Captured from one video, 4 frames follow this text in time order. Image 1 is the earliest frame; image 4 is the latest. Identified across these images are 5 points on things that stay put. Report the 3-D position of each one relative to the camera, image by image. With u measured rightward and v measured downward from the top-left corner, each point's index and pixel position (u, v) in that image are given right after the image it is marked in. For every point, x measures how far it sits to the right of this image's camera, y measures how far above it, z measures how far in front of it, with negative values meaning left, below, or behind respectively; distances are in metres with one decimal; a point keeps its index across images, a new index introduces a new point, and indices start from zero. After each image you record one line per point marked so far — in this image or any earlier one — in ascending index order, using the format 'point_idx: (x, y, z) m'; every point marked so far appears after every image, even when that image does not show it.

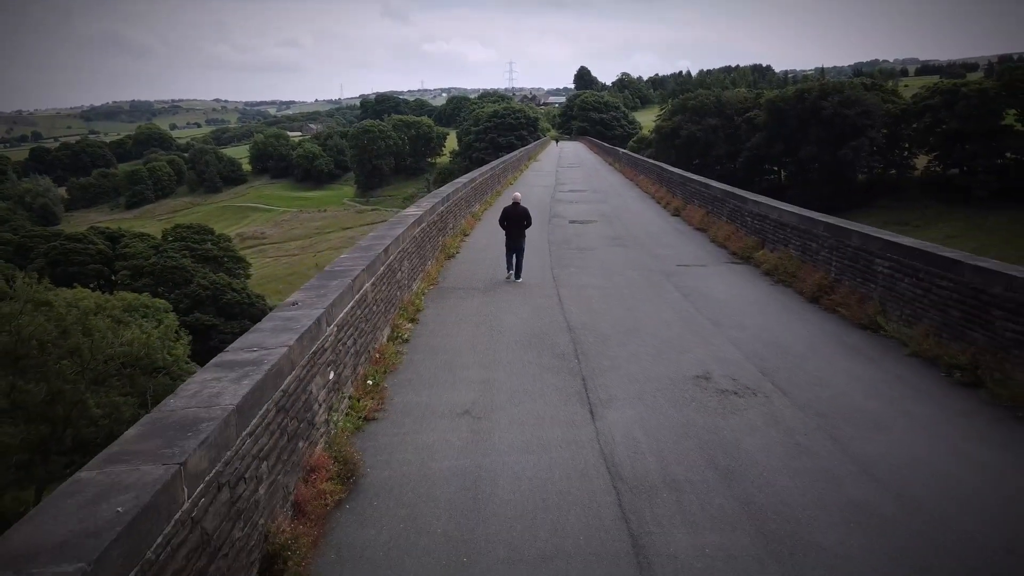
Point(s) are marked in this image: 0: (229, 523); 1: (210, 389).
0: (-0.9, -0.7, +2.0) m
1: (-1.1, -0.3, +2.2) m
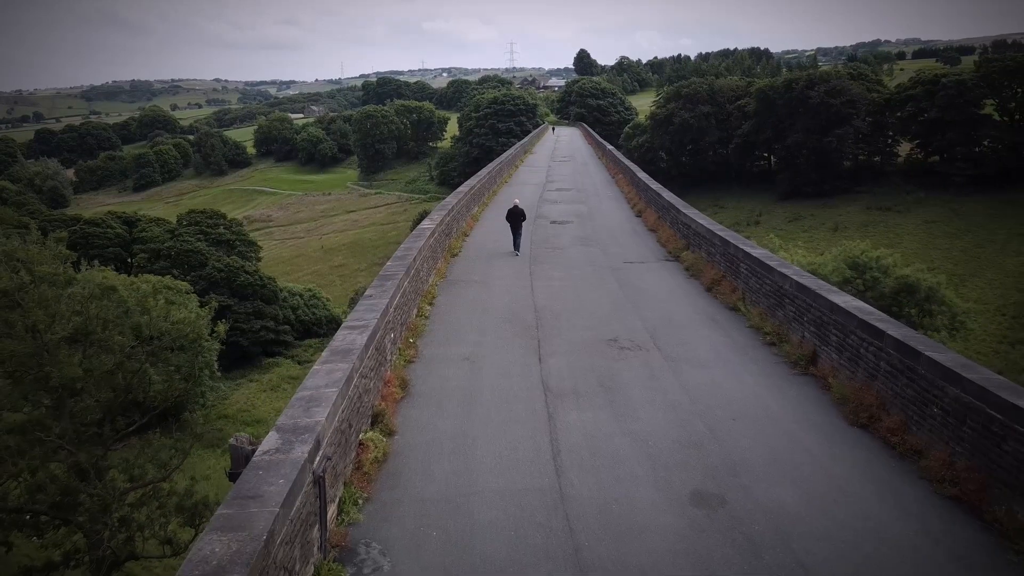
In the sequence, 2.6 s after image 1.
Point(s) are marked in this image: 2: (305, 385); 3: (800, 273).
0: (-1.1, -0.8, +4.6) m
1: (-1.3, -0.4, +4.8) m
2: (-1.3, -0.6, +4.0) m
3: (+3.0, +0.2, +6.5) m
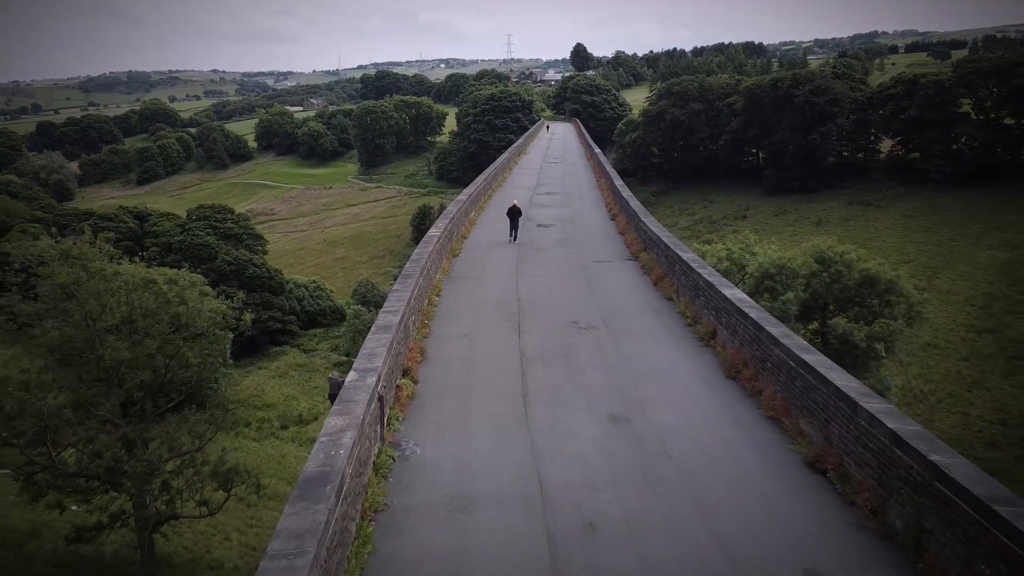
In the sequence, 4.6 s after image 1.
0: (-1.3, -0.8, +6.9) m
1: (-1.5, -0.3, +7.2) m
2: (-1.5, -0.6, +6.3) m
3: (+2.9, +0.2, +8.9) m
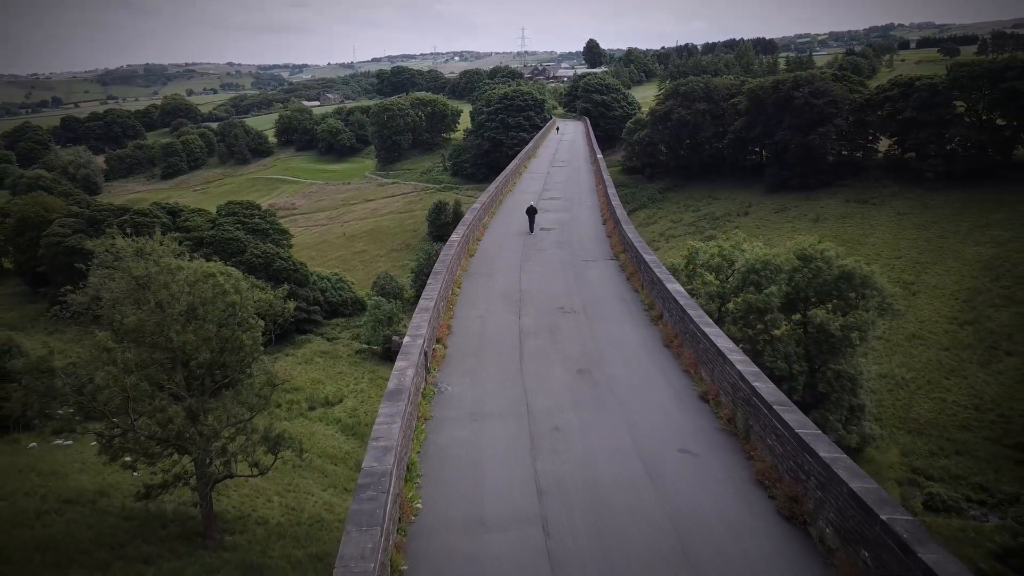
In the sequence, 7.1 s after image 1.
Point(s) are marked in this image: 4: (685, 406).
0: (-1.3, -0.7, +10.0) m
1: (-1.4, -0.2, +10.3) m
2: (-1.5, -0.5, +9.5) m
3: (+2.9, +0.3, +11.9) m
4: (+2.4, -1.6, +8.4) m
